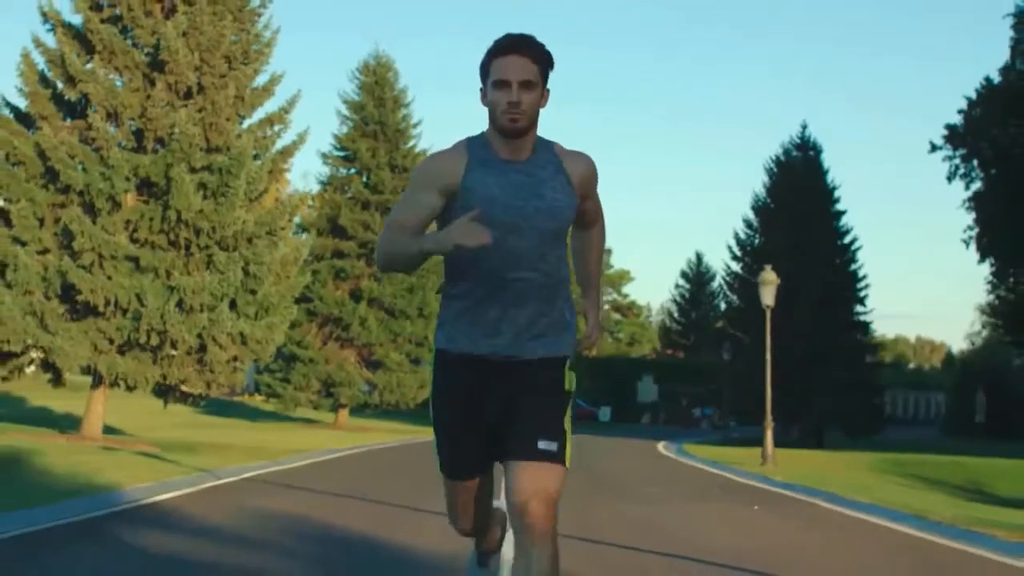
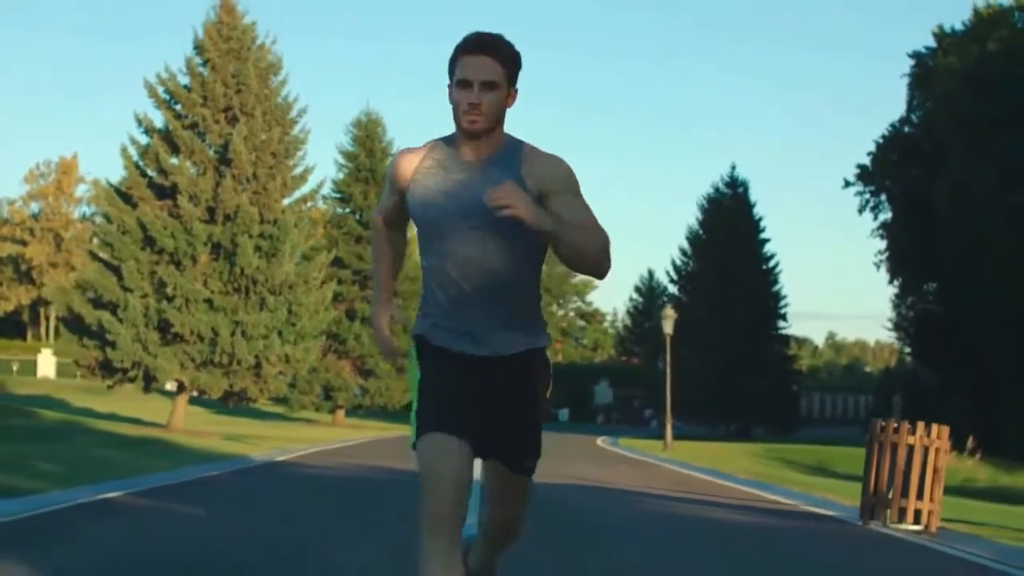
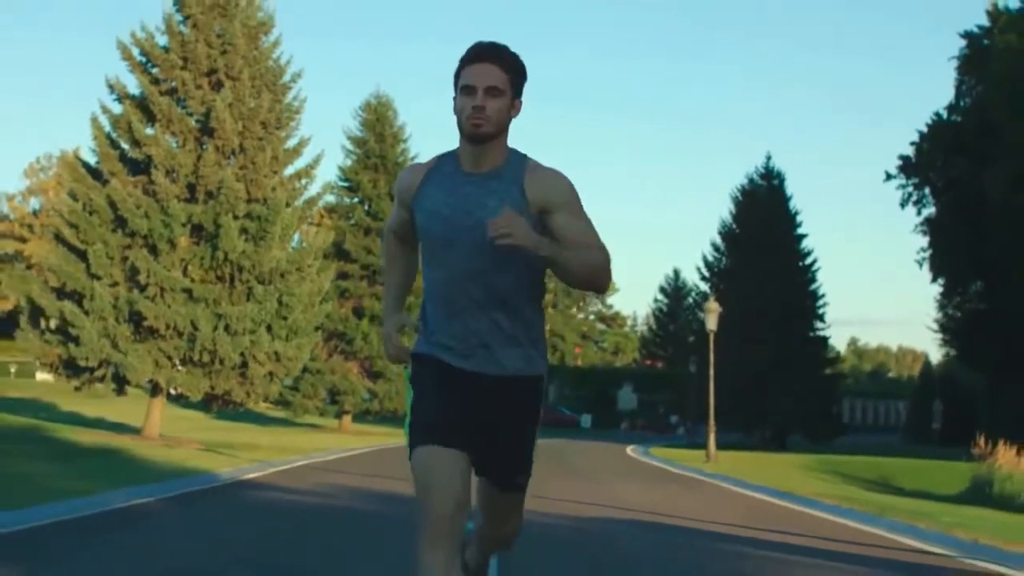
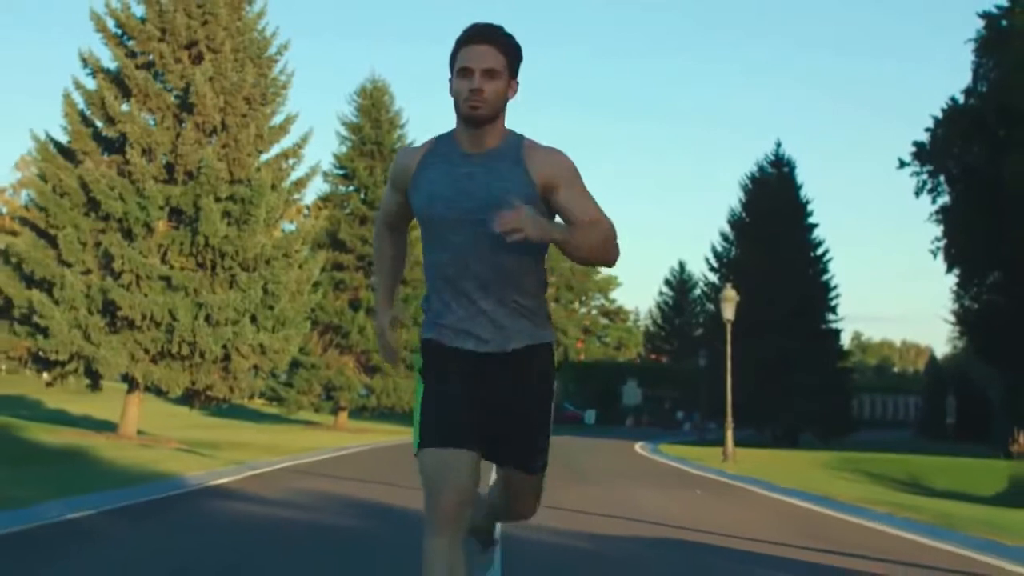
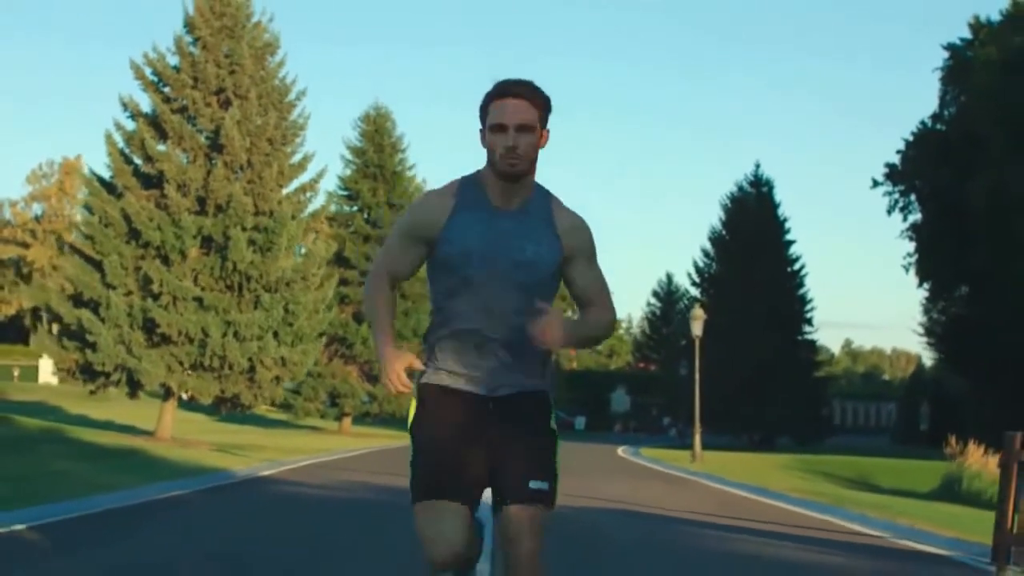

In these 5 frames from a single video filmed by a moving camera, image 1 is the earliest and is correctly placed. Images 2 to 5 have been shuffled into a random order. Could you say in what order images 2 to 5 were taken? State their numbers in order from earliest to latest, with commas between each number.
4, 3, 5, 2
